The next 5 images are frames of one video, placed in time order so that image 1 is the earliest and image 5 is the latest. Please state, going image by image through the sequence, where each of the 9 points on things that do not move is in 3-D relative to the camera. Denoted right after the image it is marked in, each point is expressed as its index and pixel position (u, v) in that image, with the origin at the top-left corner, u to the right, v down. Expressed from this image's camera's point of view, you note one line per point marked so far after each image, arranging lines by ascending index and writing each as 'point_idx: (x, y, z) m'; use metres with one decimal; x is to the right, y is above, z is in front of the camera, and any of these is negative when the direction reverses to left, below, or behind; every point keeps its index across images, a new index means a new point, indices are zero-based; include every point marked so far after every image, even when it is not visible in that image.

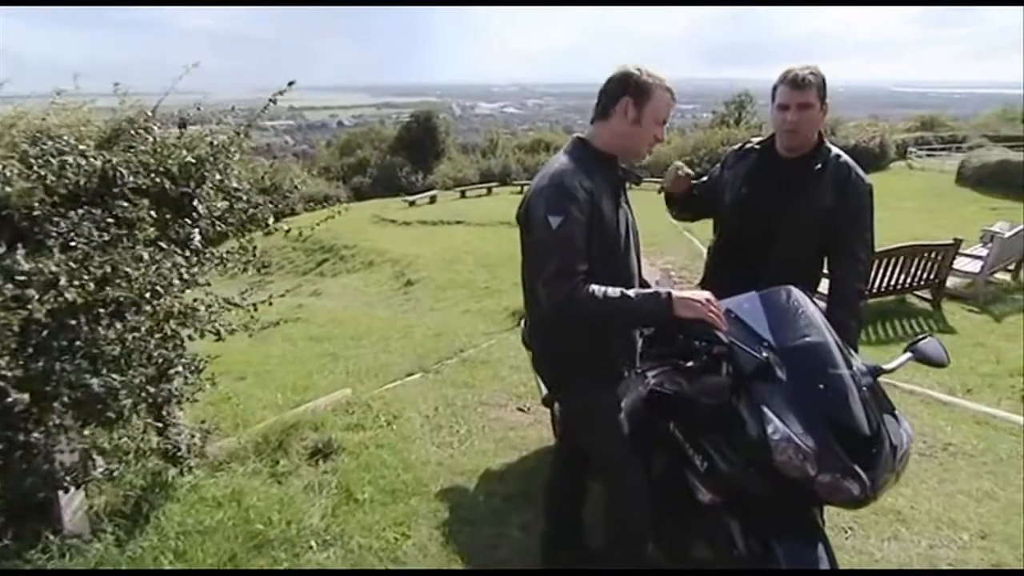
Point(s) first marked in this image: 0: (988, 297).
0: (+8.4, -0.1, +11.1) m
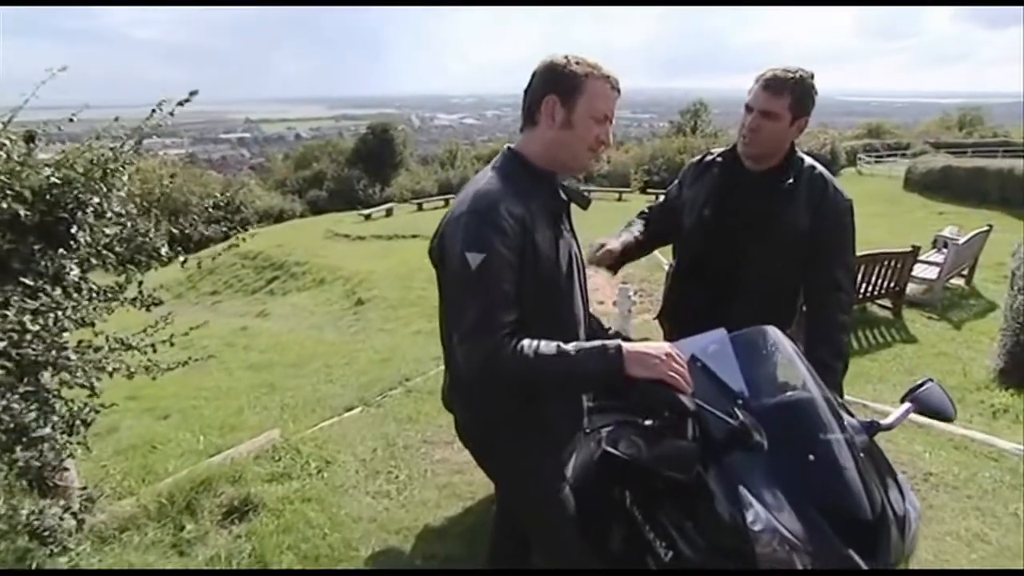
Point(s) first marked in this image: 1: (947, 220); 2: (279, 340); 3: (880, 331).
0: (+7.7, -0.3, +11.0) m
1: (+13.2, +2.1, +18.9) m
2: (-4.2, -0.9, +11.3) m
3: (+5.7, -0.7, +9.6) m
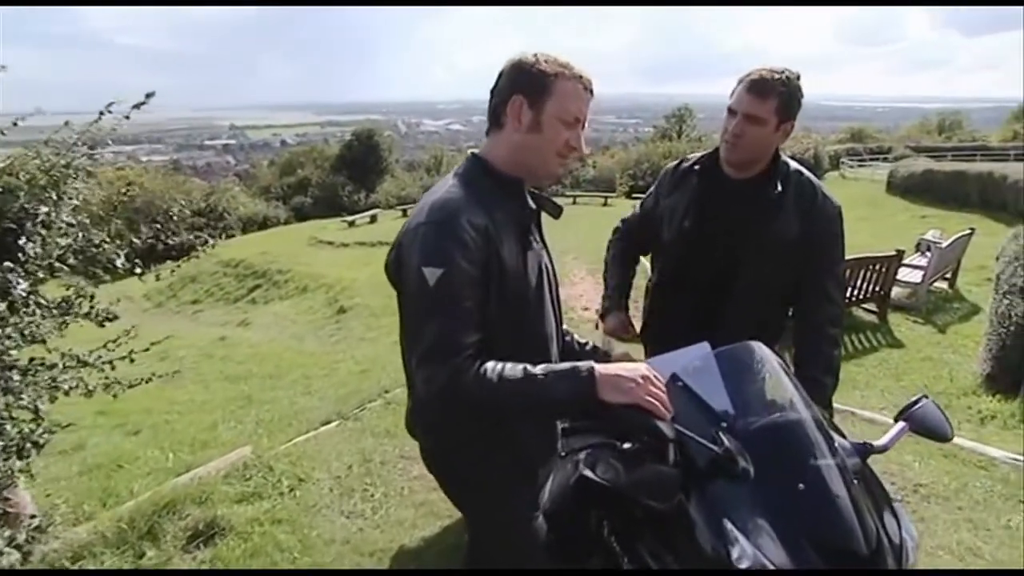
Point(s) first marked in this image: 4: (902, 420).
0: (+7.4, -0.3, +11.0) m
1: (+12.7, +2.0, +19.0) m
2: (-4.5, -1.1, +11.0) m
3: (+5.4, -0.7, +9.6) m
4: (+1.3, -0.4, +2.1) m
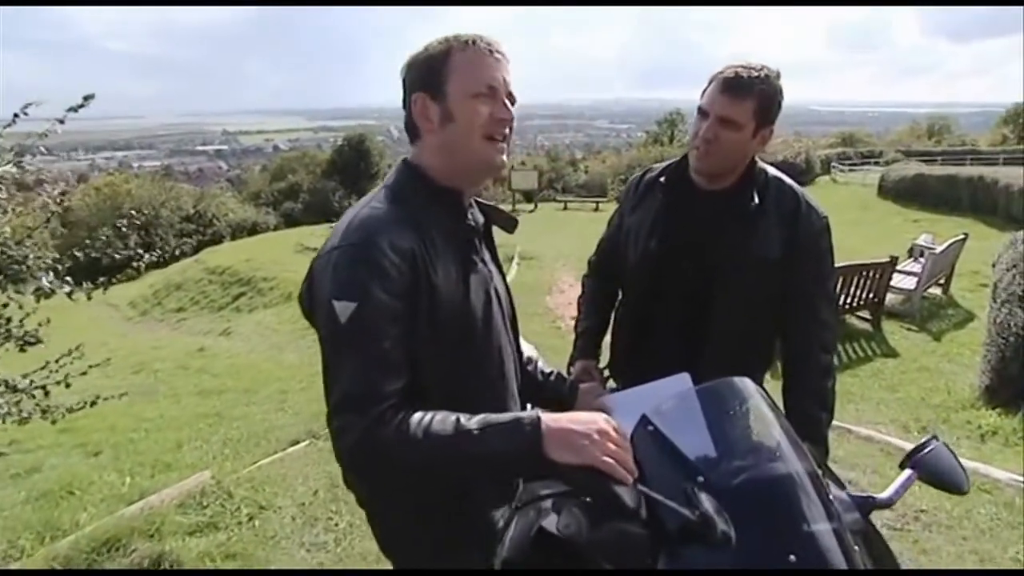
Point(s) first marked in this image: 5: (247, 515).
0: (+7.1, -0.4, +10.8) m
1: (+12.4, +1.8, +18.9) m
2: (-4.7, -1.3, +10.7) m
3: (+5.2, -0.8, +9.3) m
4: (+1.2, -0.5, +1.8) m
5: (-1.9, -1.6, +4.4) m
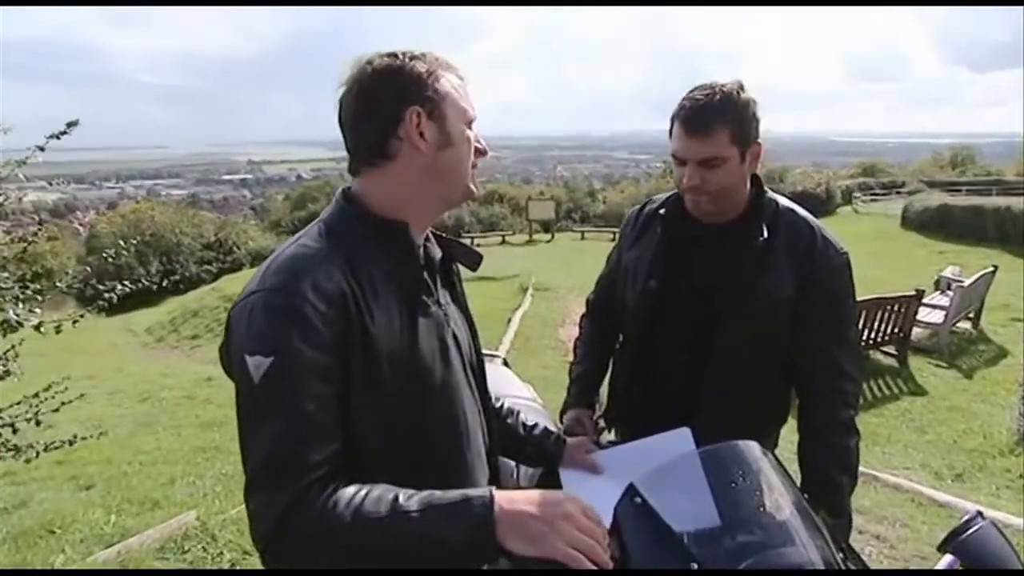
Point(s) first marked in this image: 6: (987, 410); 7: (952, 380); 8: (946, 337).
0: (+7.3, -1.0, +10.4) m
1: (+12.8, +0.8, +18.3) m
2: (-4.5, -1.7, +10.5) m
3: (+5.3, -1.3, +8.9) m
4: (+1.1, -0.6, +1.5) m
5: (-1.9, -1.8, +4.1) m
6: (+6.1, -1.6, +8.0) m
7: (+6.5, -1.4, +9.2) m
8: (+7.1, -0.8, +10.2) m
